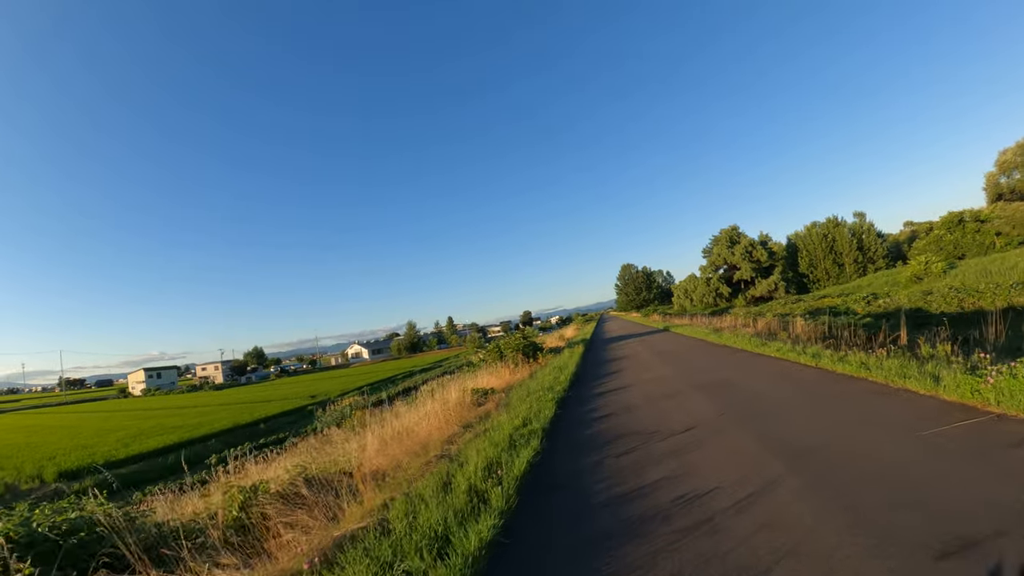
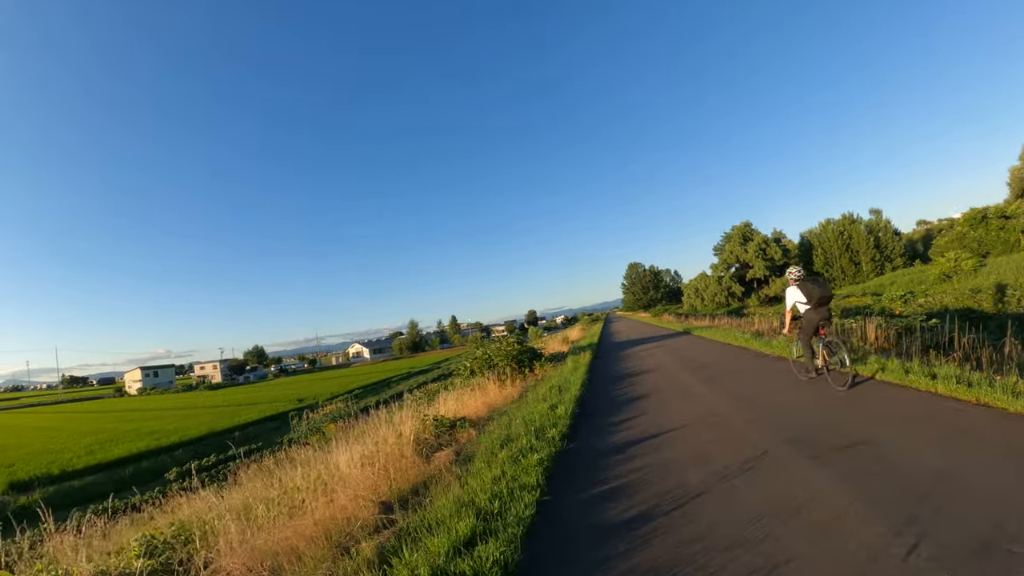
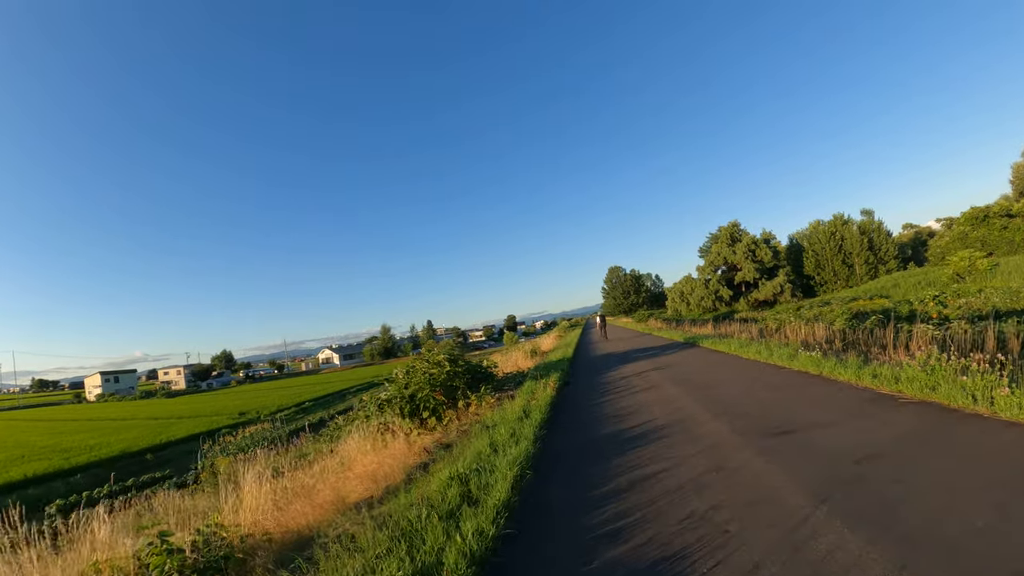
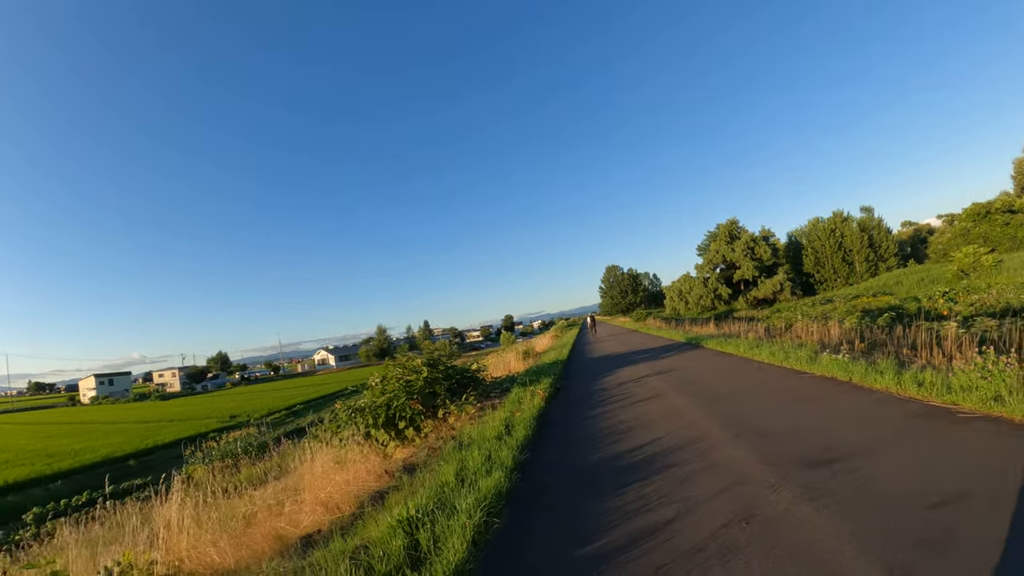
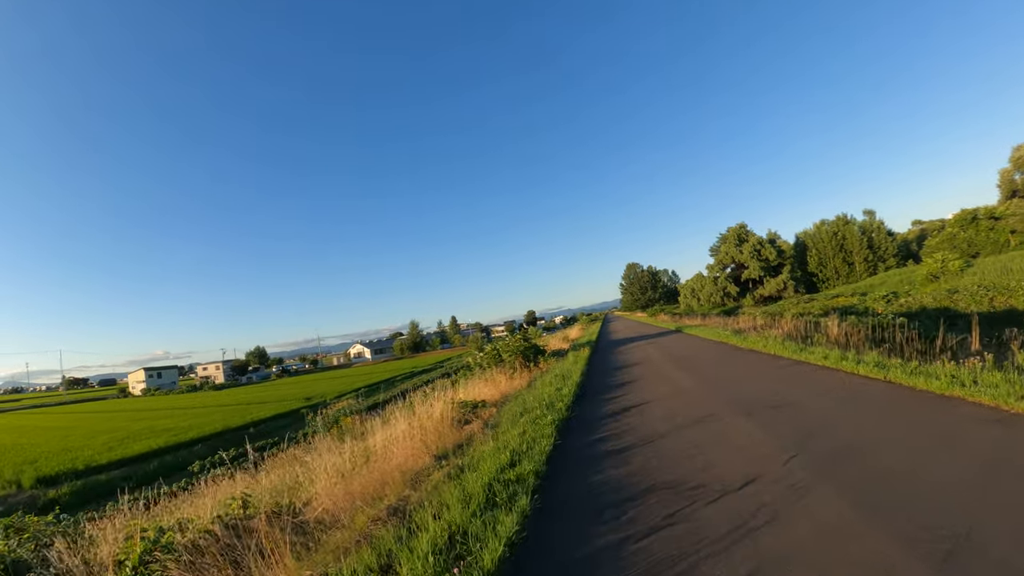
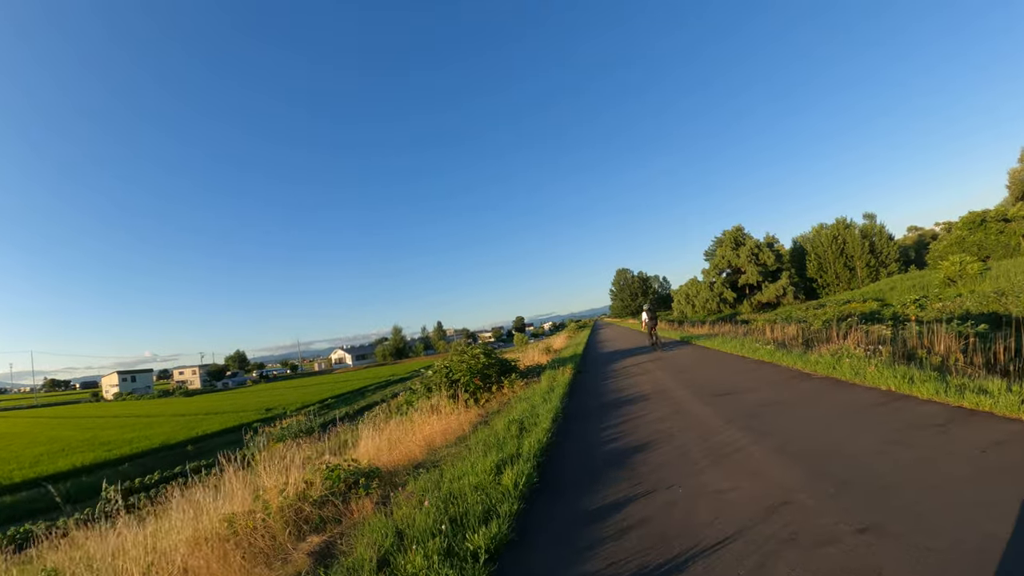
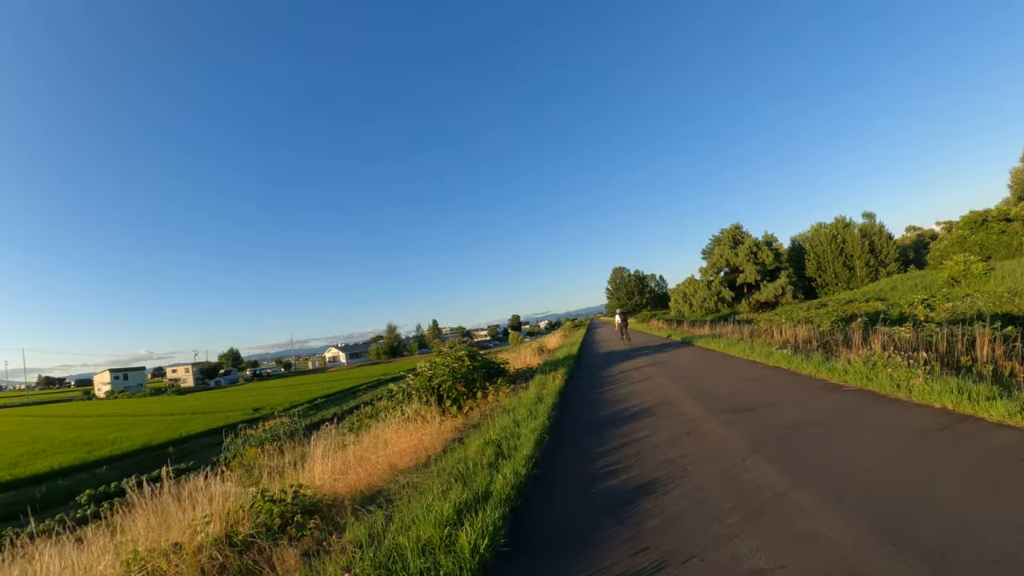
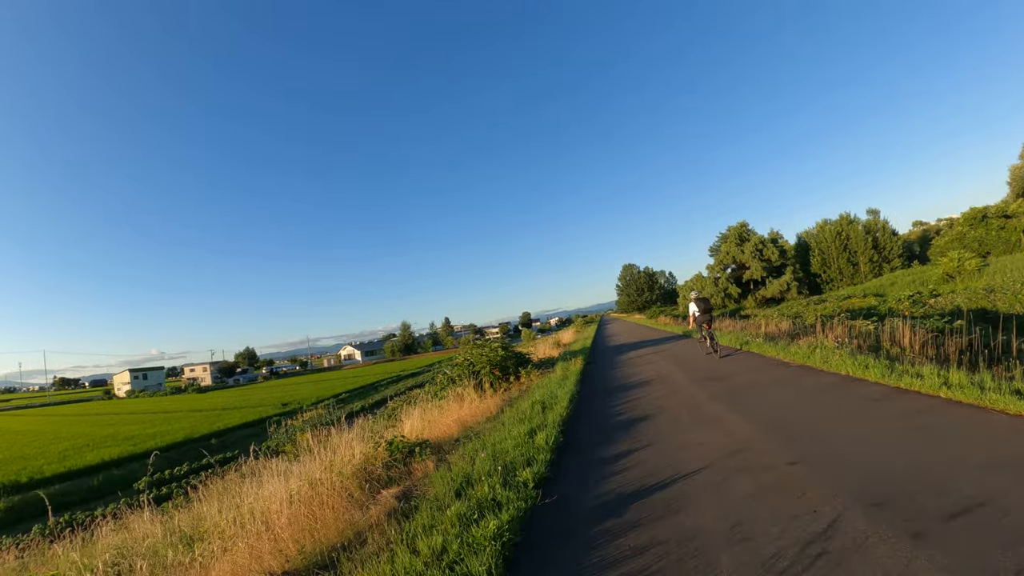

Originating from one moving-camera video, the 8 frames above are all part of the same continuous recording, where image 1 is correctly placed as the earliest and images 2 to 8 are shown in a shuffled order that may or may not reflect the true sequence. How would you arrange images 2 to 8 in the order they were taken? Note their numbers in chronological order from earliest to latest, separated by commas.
5, 2, 8, 6, 7, 3, 4
